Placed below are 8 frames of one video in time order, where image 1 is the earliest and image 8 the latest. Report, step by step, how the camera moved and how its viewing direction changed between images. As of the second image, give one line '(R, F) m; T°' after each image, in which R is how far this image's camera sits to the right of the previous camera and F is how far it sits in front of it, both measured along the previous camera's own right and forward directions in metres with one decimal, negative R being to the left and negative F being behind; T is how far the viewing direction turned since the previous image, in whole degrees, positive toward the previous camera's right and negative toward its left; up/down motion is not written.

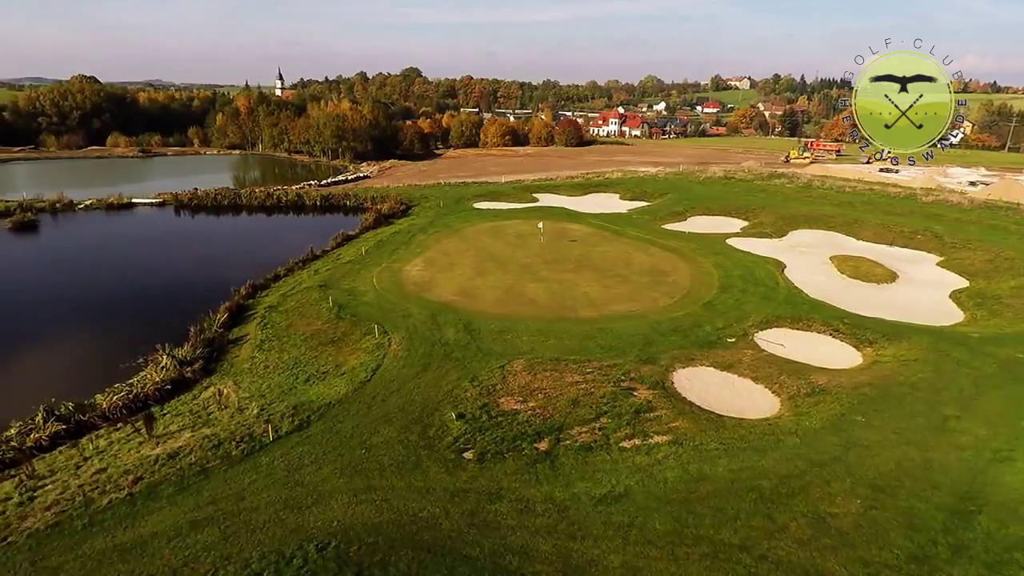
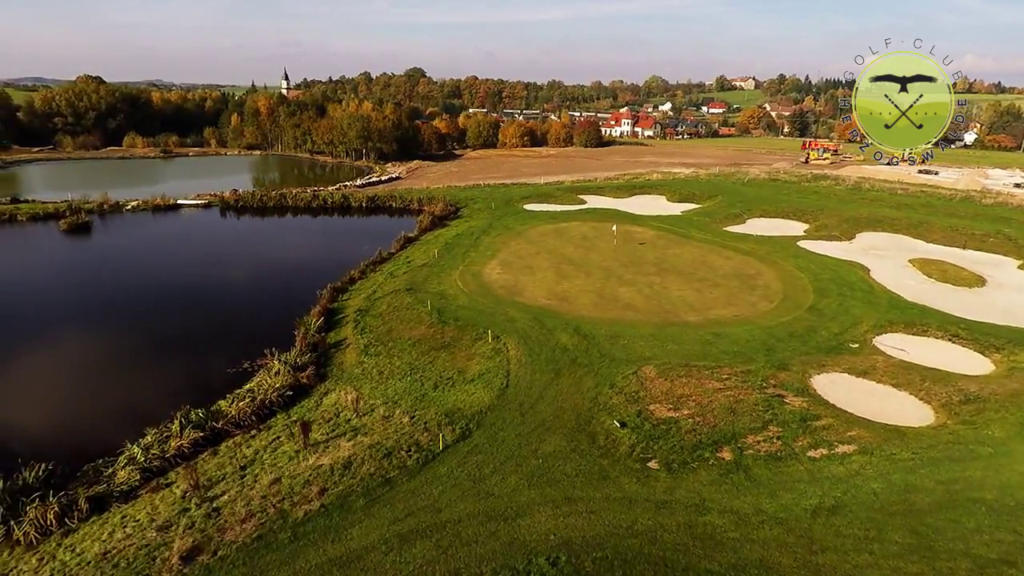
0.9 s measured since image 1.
(-2.9, +0.2) m; 0°
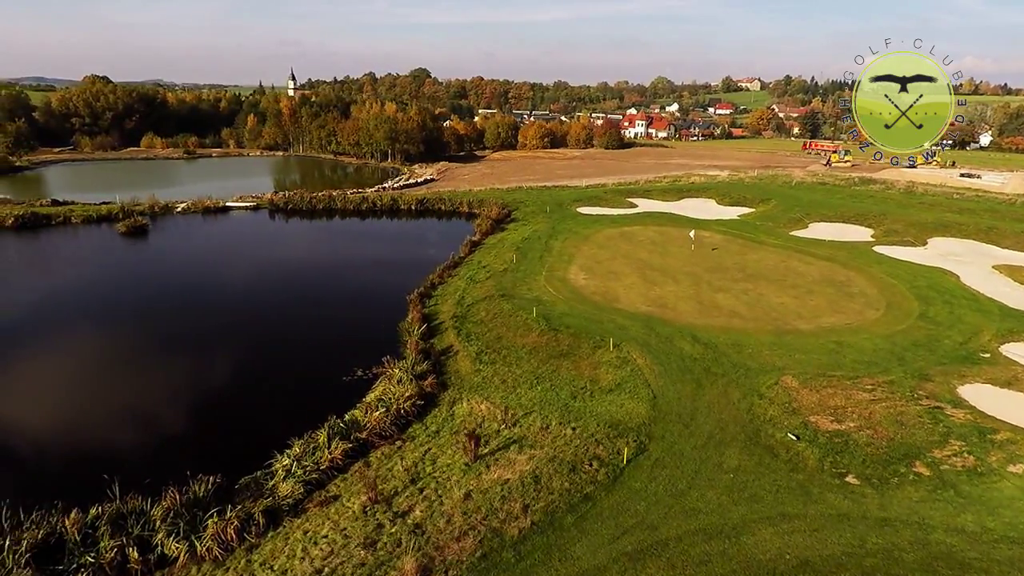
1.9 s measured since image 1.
(-3.0, +0.2) m; 0°
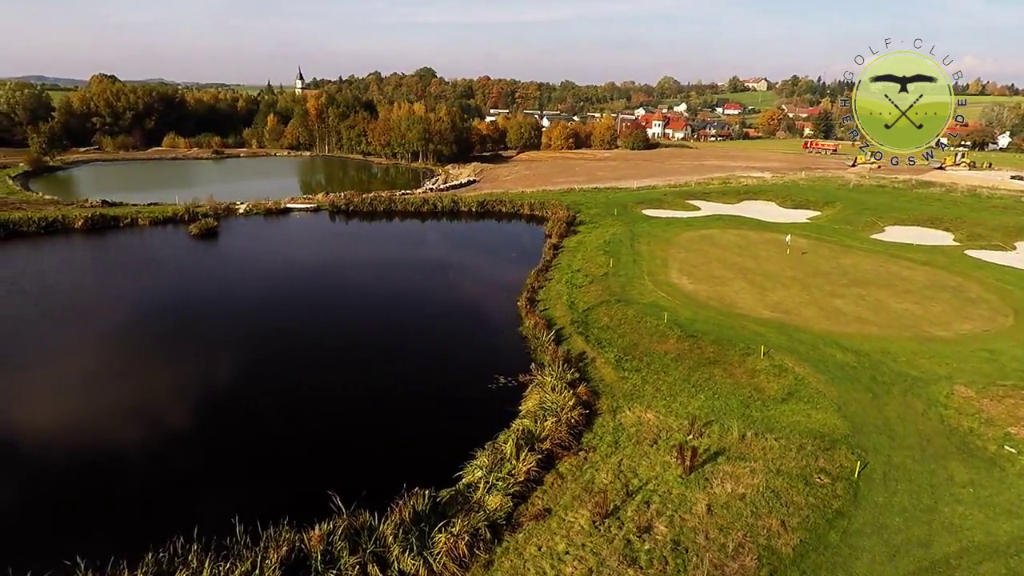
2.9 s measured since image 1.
(-3.7, +0.2) m; 0°
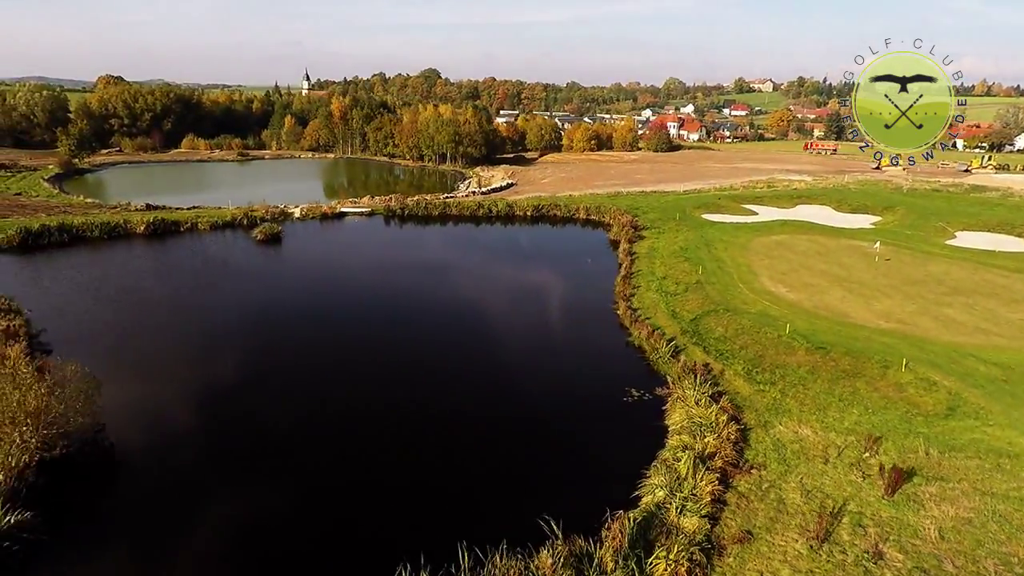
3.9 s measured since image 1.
(-3.4, +0.3) m; 0°
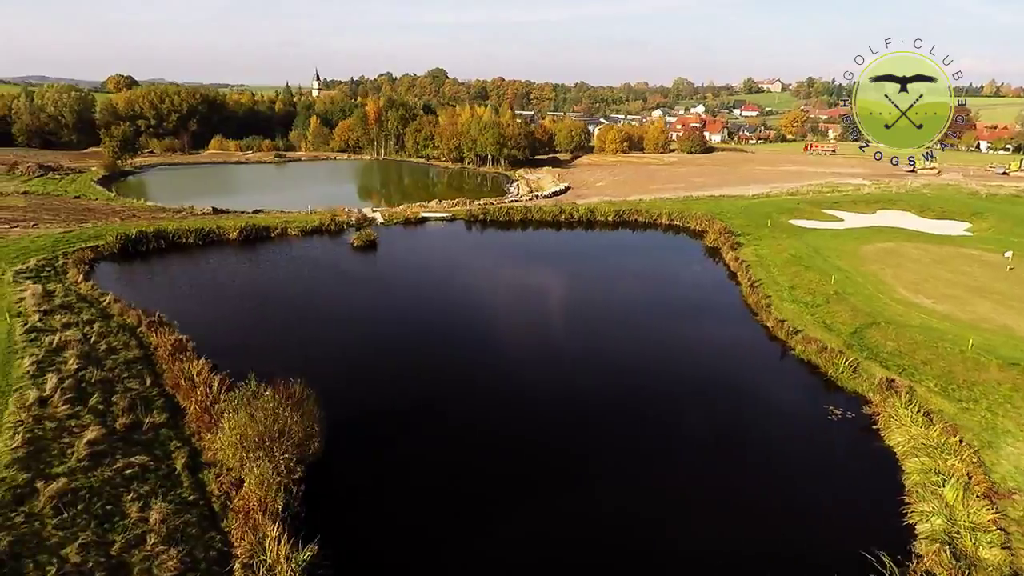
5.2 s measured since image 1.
(-4.8, +0.5) m; 0°
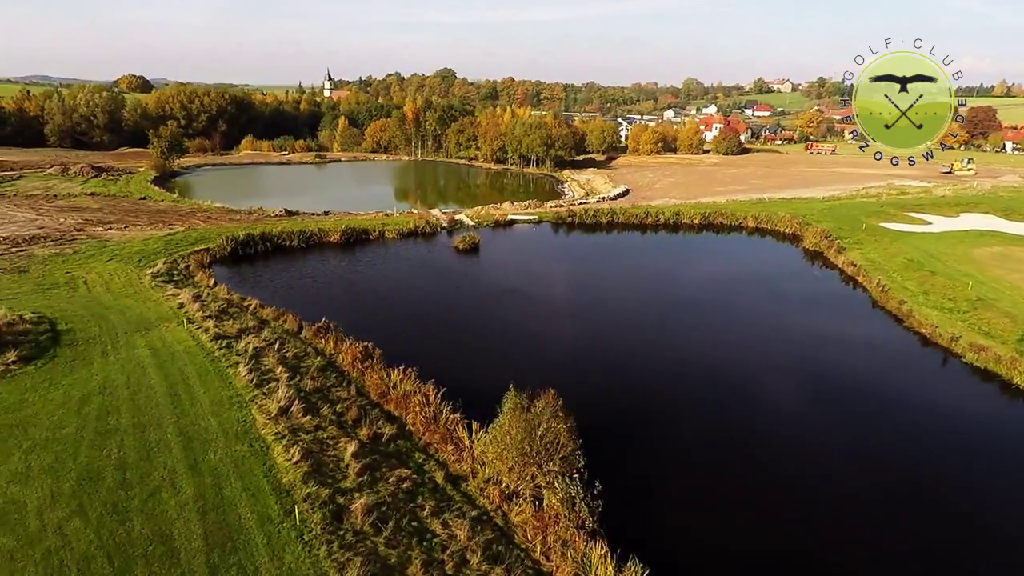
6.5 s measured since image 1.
(-4.9, +0.3) m; 0°
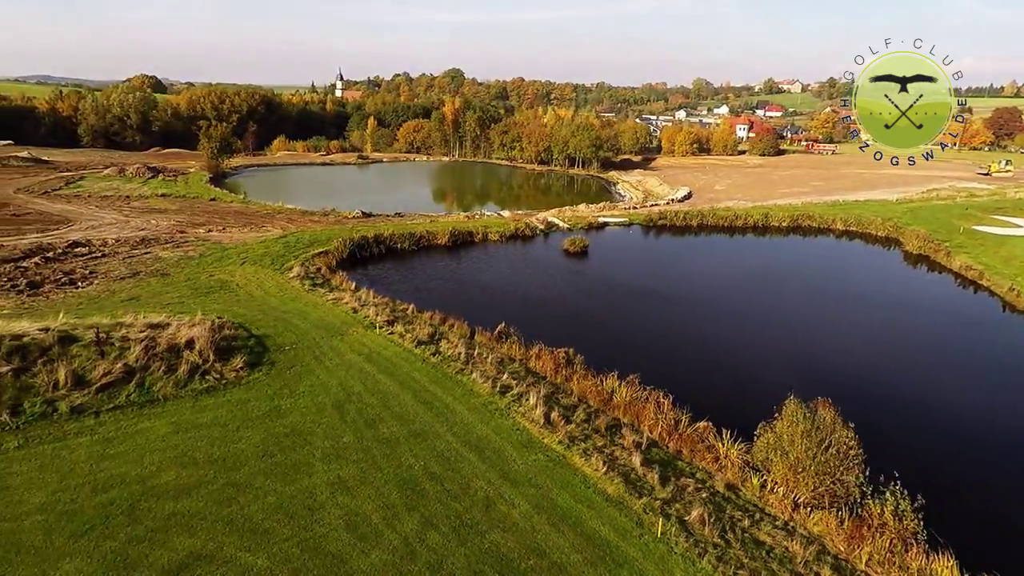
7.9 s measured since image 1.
(-5.2, +0.1) m; 0°
